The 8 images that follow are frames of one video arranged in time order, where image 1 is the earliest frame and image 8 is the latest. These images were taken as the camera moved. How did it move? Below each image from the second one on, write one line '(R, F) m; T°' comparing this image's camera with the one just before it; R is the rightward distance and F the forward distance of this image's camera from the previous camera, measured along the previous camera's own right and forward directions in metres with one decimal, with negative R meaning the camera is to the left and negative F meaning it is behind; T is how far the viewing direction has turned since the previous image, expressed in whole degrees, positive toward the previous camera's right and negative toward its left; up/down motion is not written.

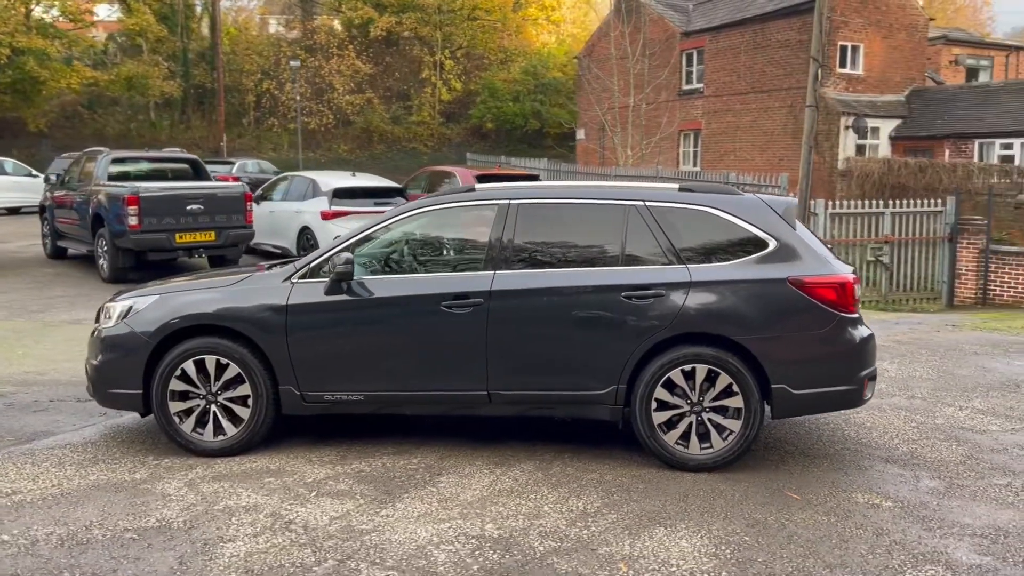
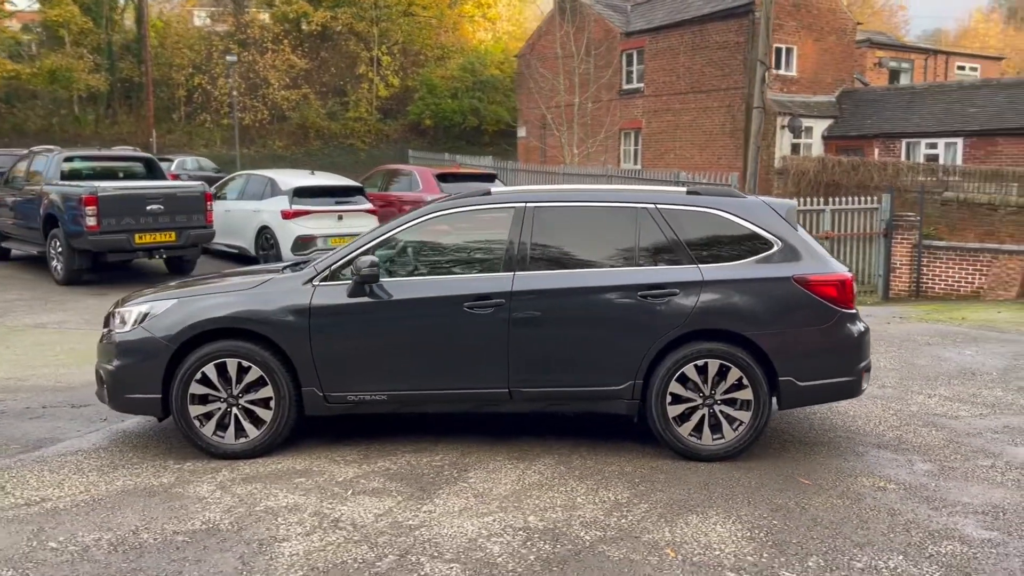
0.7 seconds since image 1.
(-0.5, -0.1) m; +5°
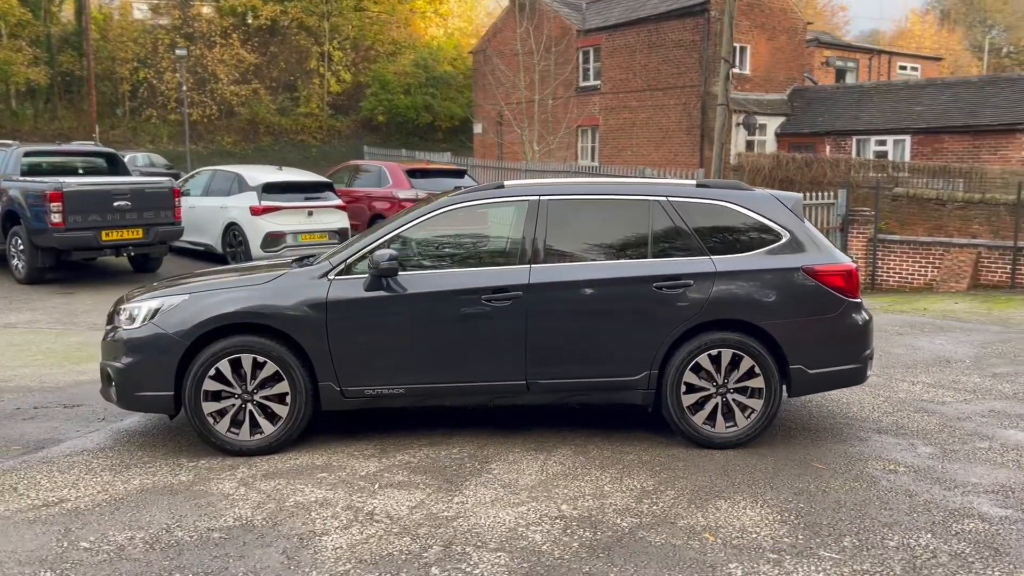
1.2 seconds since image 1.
(-0.4, 0.0) m; +3°
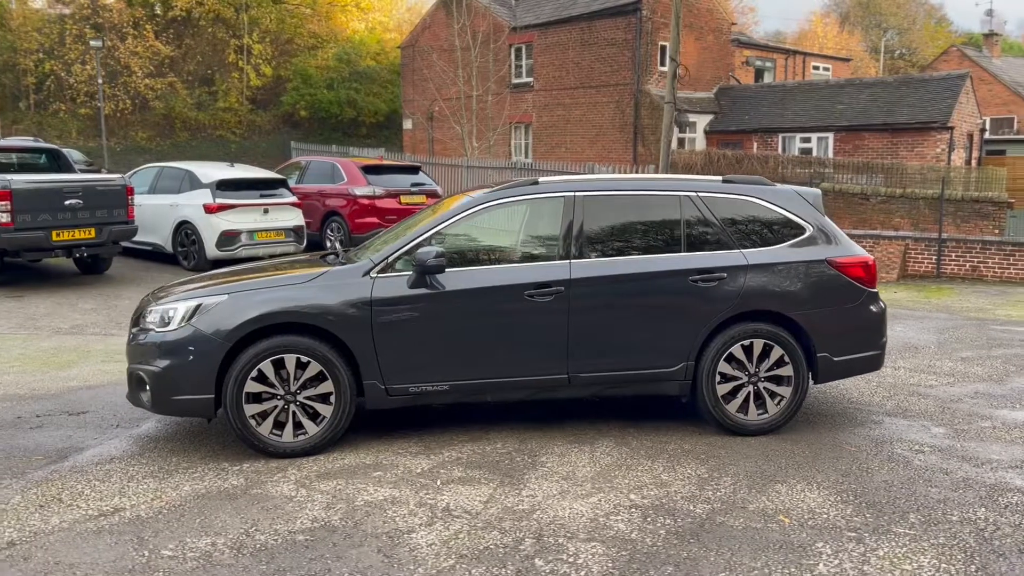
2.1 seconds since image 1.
(-0.8, 0.0) m; +6°
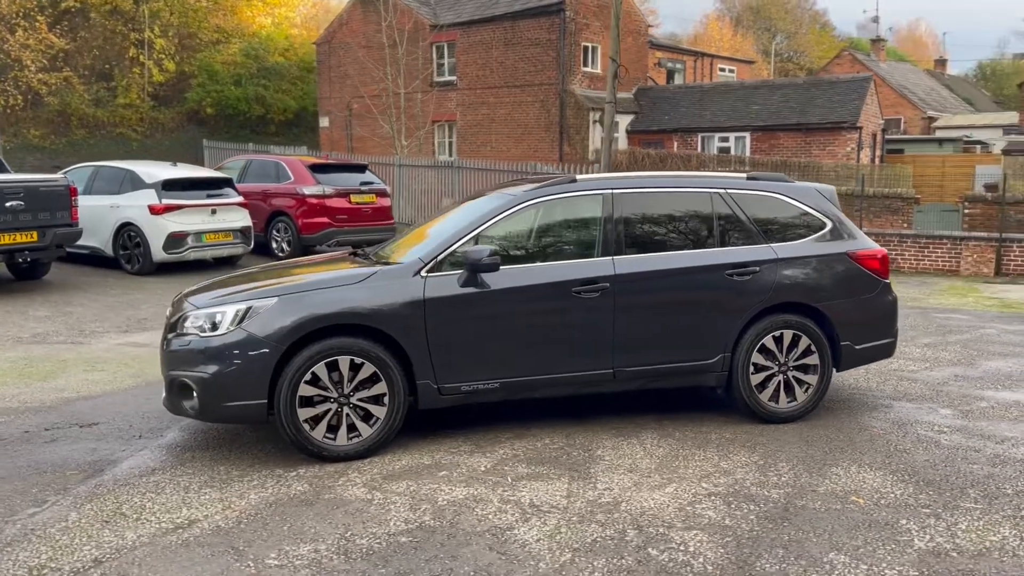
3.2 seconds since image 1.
(-0.9, 0.0) m; +7°
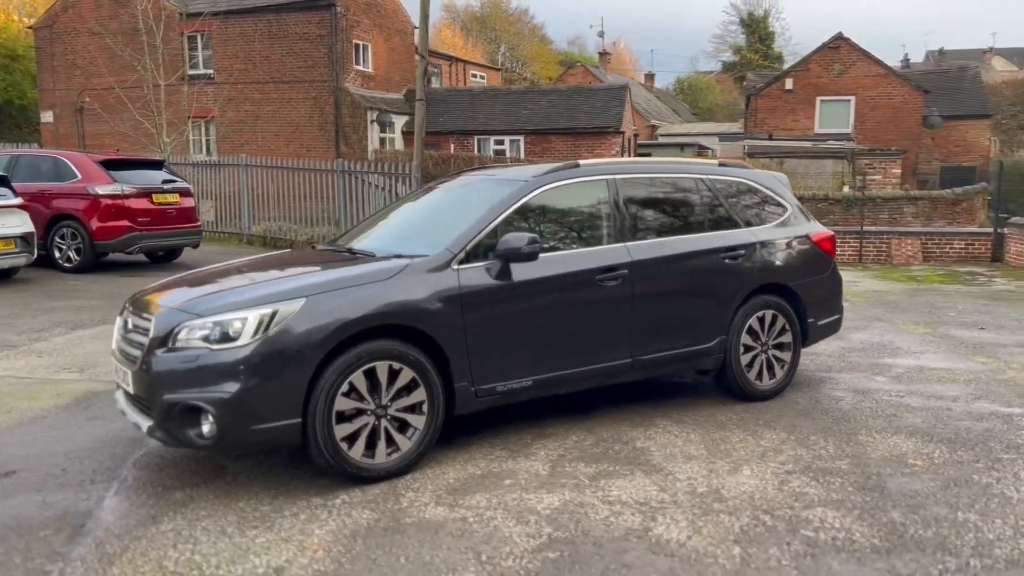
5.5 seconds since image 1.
(-1.6, +0.6) m; +18°
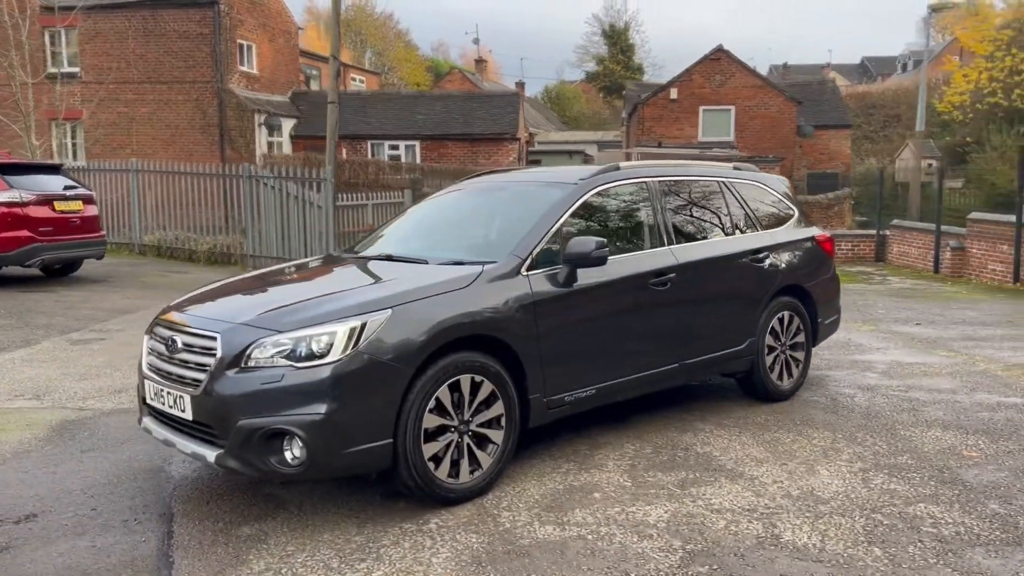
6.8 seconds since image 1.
(-1.0, +0.3) m; +9°
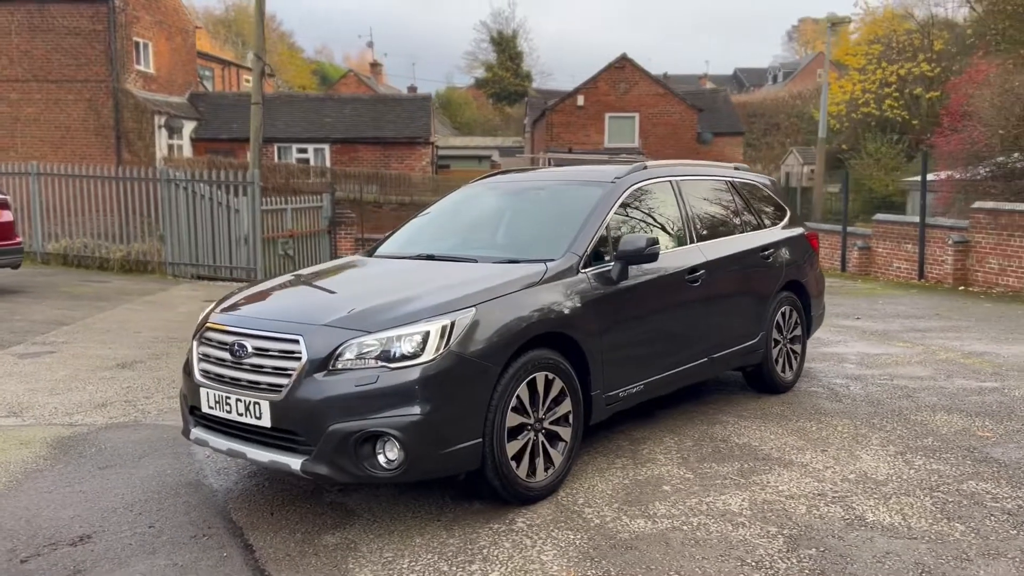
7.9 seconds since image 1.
(-0.9, +0.1) m; +7°
